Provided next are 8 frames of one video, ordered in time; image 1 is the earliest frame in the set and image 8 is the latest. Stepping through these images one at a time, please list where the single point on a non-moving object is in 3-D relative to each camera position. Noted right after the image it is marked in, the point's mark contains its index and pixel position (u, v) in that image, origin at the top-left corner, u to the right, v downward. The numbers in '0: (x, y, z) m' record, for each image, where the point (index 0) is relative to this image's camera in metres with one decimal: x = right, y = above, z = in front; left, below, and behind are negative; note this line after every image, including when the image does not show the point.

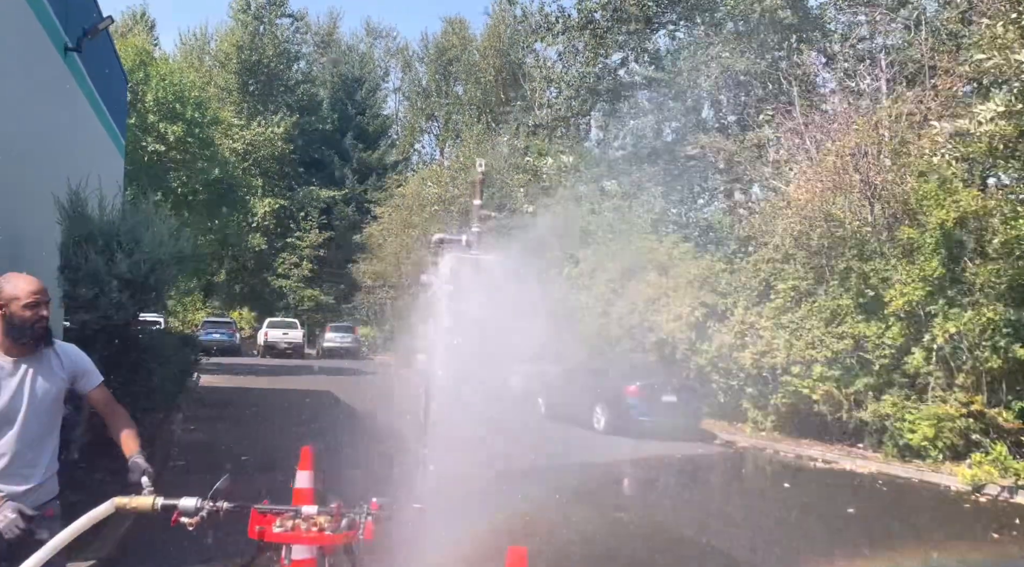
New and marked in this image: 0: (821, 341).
0: (+4.3, -0.8, +11.2) m
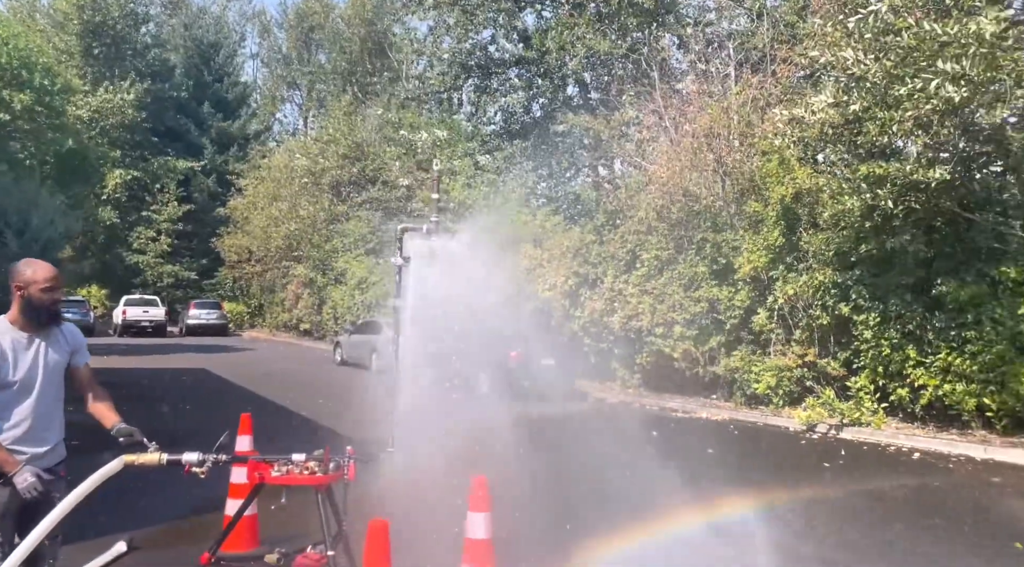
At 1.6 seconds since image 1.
0: (+2.6, -0.3, +12.4) m
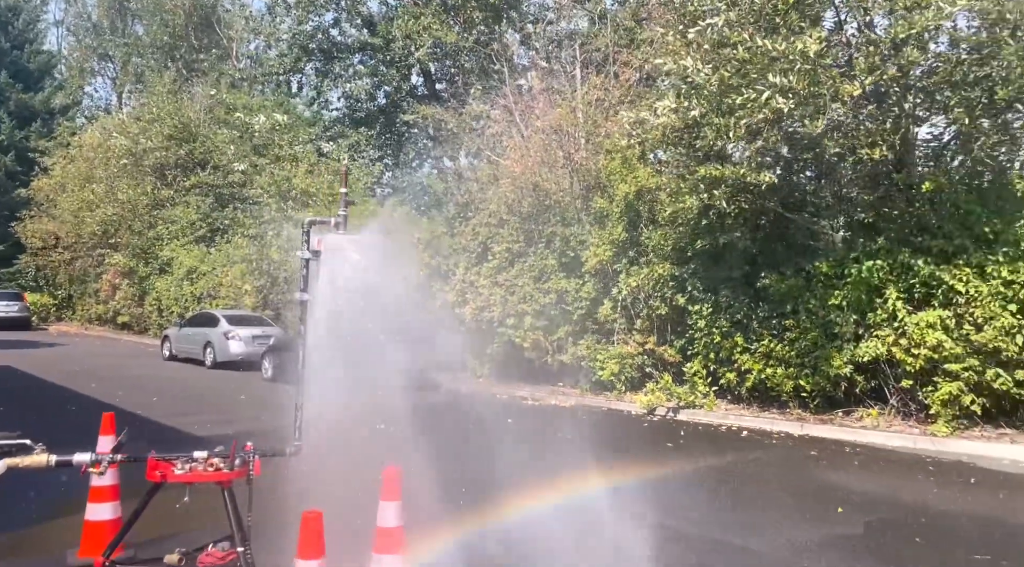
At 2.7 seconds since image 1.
0: (+0.3, -0.2, +12.8) m
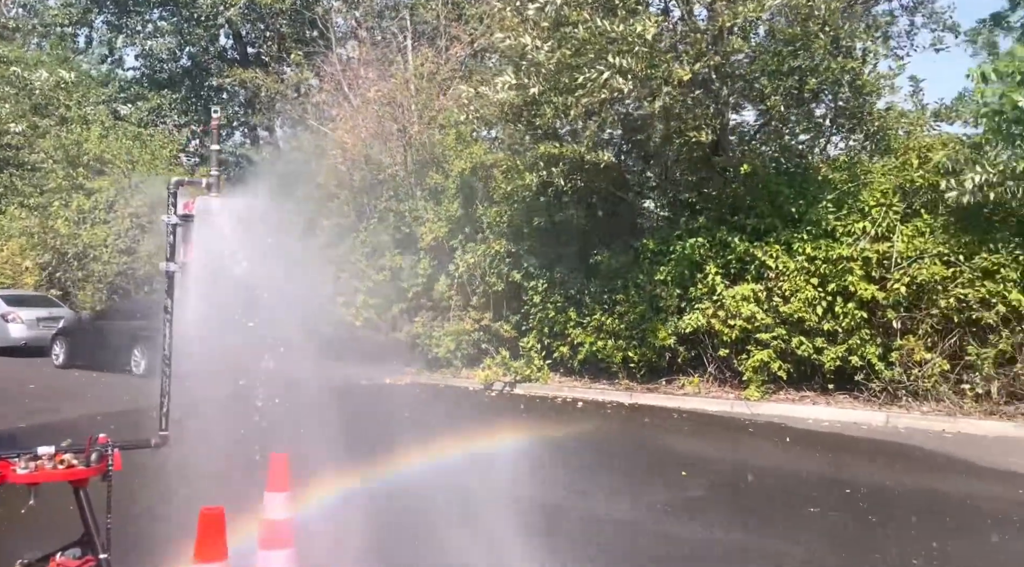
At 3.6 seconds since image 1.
0: (-2.3, +0.2, +12.4) m
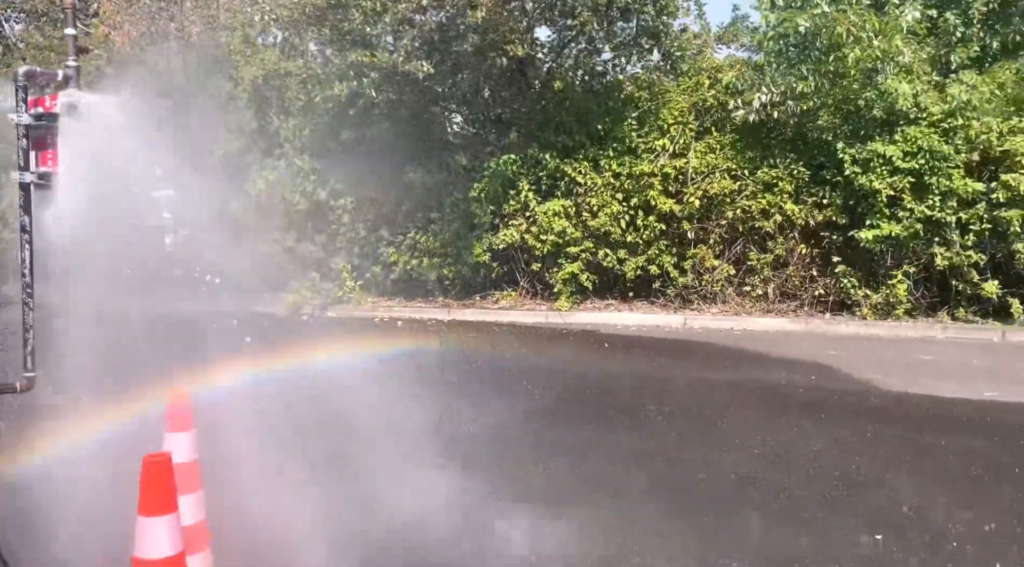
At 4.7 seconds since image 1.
0: (-5.1, +1.2, +11.0) m
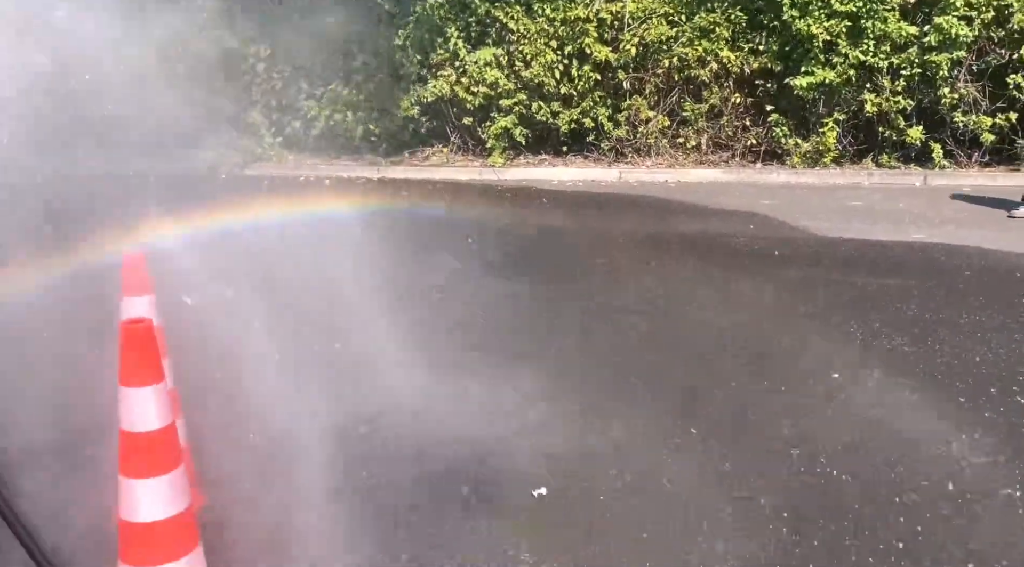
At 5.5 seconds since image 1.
0: (-6.0, +2.9, +9.8) m
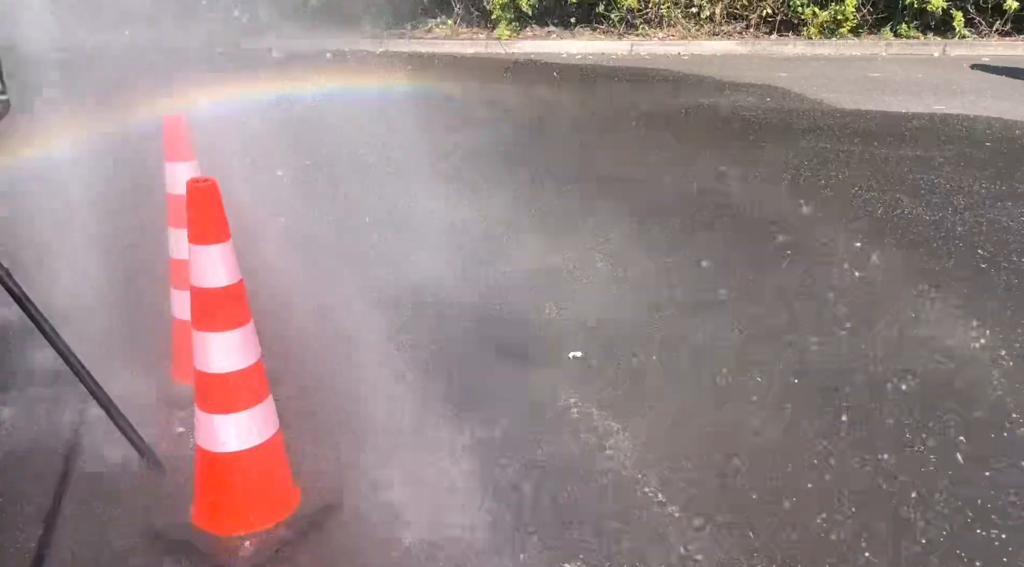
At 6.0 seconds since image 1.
0: (-5.9, +4.2, +9.2) m
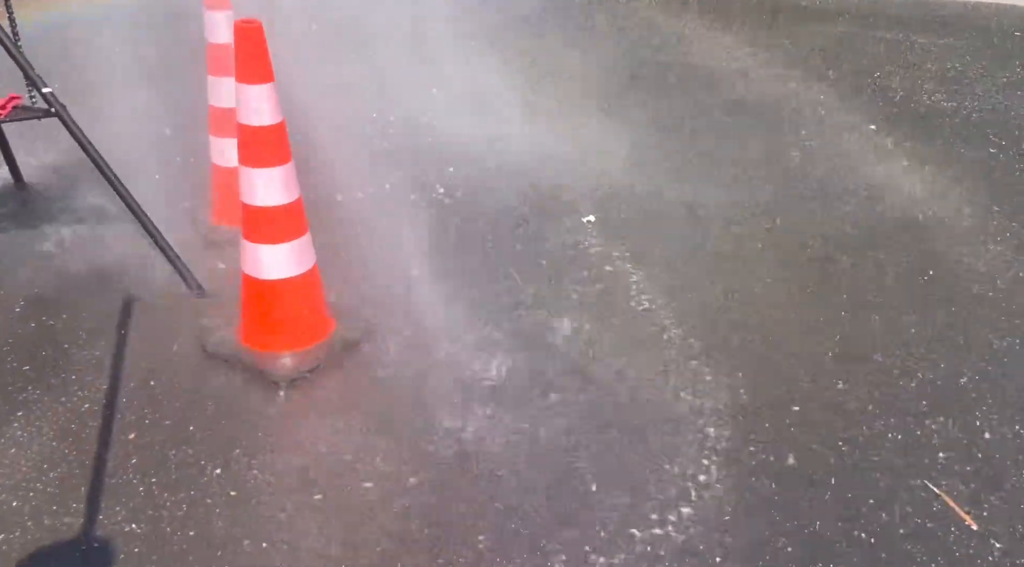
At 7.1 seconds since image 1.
0: (-5.5, +5.8, +8.8) m
